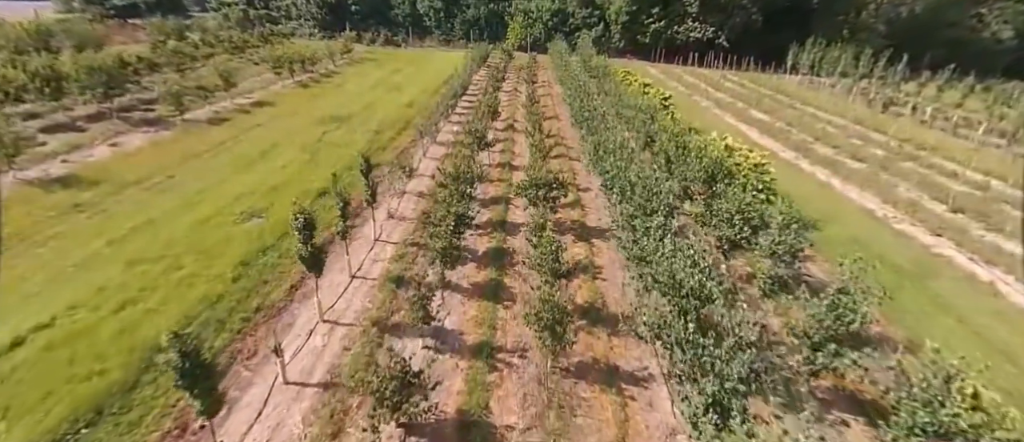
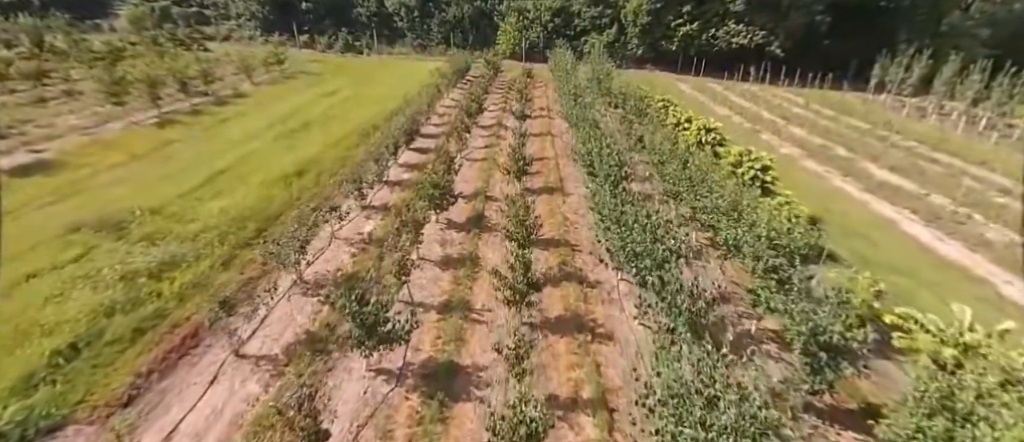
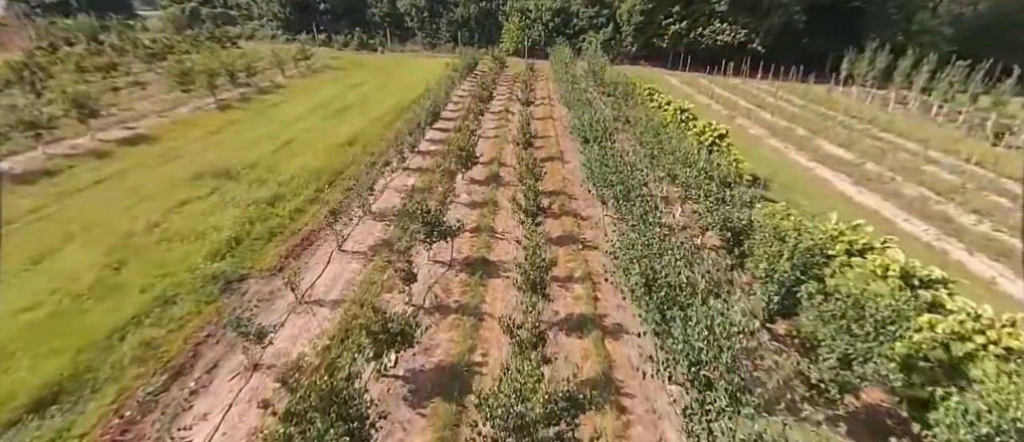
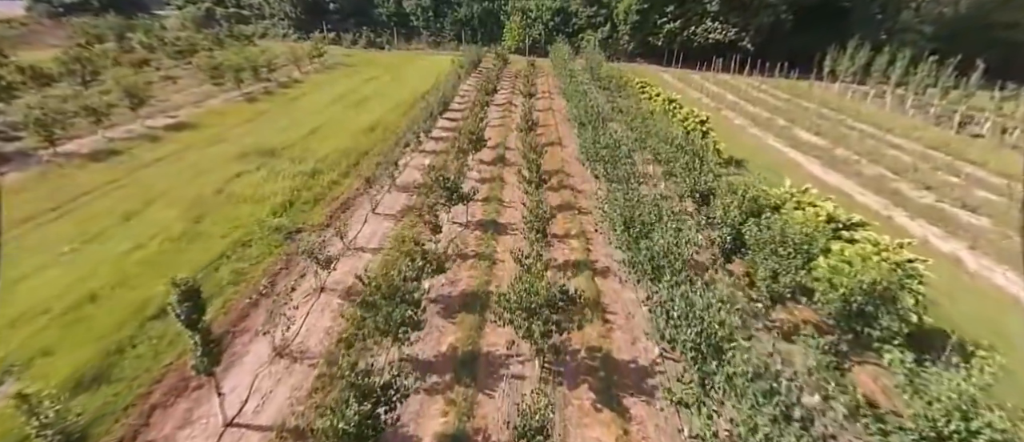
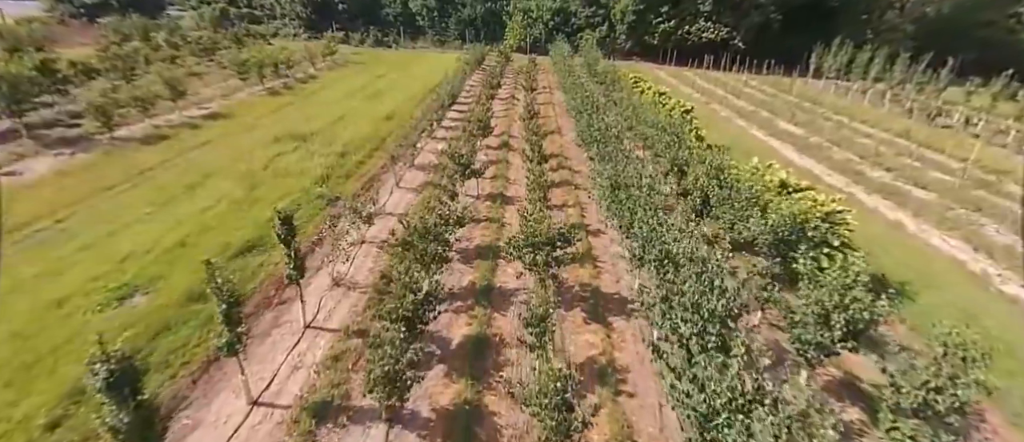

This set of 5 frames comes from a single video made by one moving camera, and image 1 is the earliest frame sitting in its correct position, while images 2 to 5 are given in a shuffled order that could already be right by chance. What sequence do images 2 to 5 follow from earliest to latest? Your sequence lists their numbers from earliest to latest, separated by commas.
5, 4, 3, 2
